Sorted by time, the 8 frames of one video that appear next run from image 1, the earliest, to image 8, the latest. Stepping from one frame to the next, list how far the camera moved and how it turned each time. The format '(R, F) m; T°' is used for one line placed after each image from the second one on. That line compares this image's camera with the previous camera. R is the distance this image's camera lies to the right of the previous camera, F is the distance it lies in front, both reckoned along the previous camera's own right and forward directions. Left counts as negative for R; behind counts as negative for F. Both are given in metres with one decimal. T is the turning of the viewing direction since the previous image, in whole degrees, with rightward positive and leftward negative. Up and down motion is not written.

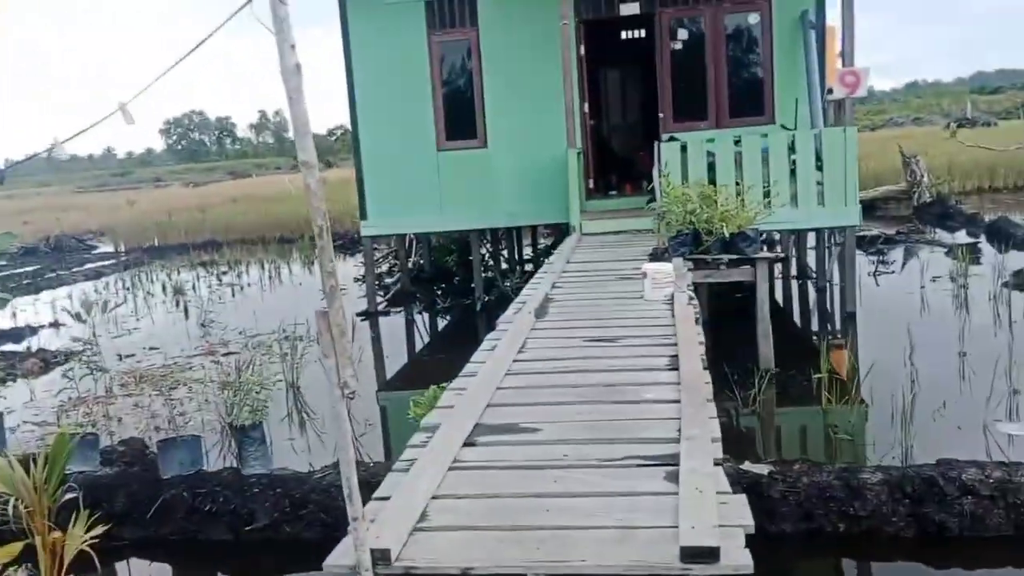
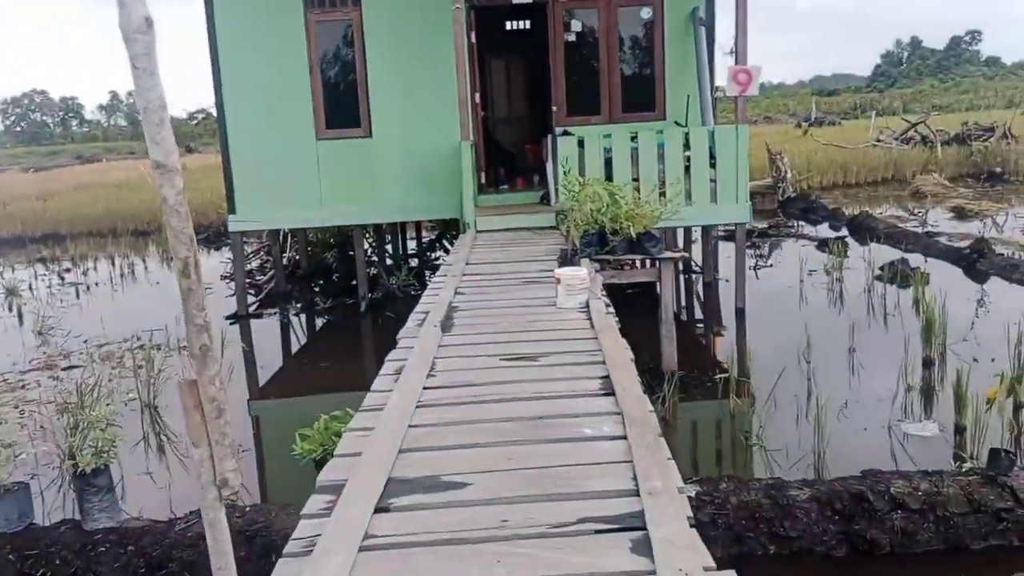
(-0.1, +0.6) m; +8°
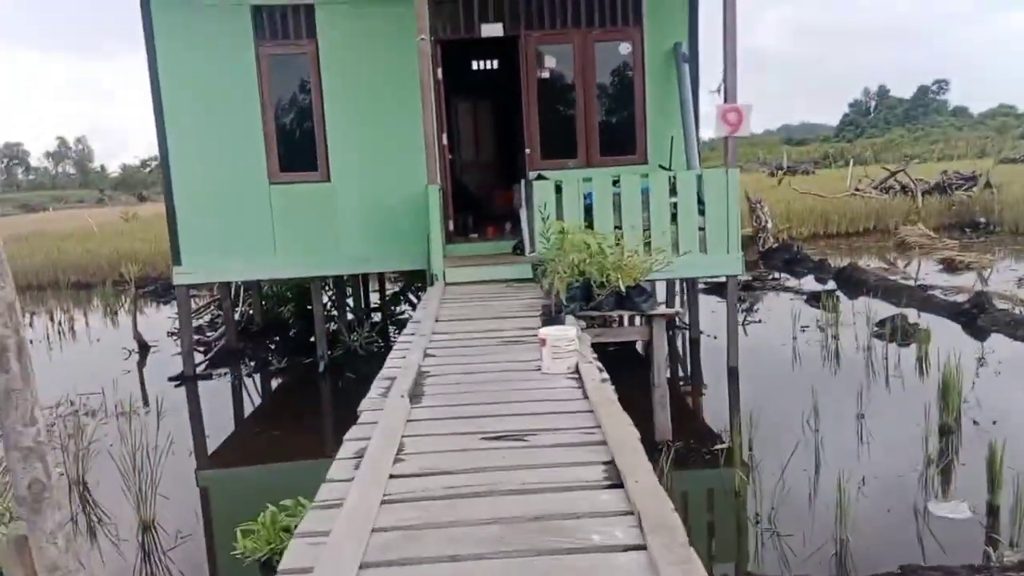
(-0.1, +0.6) m; +2°
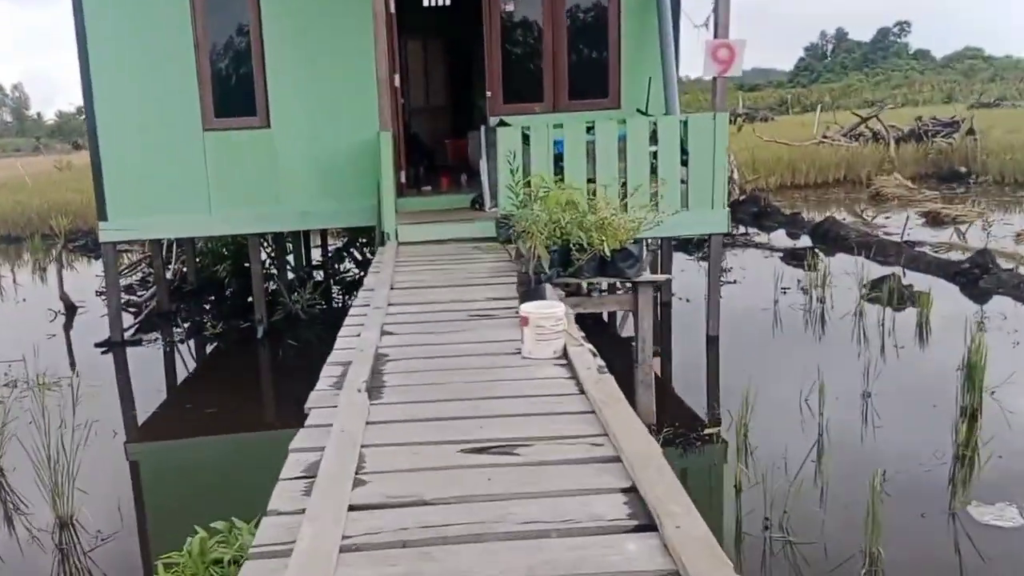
(-0.1, +0.7) m; +3°
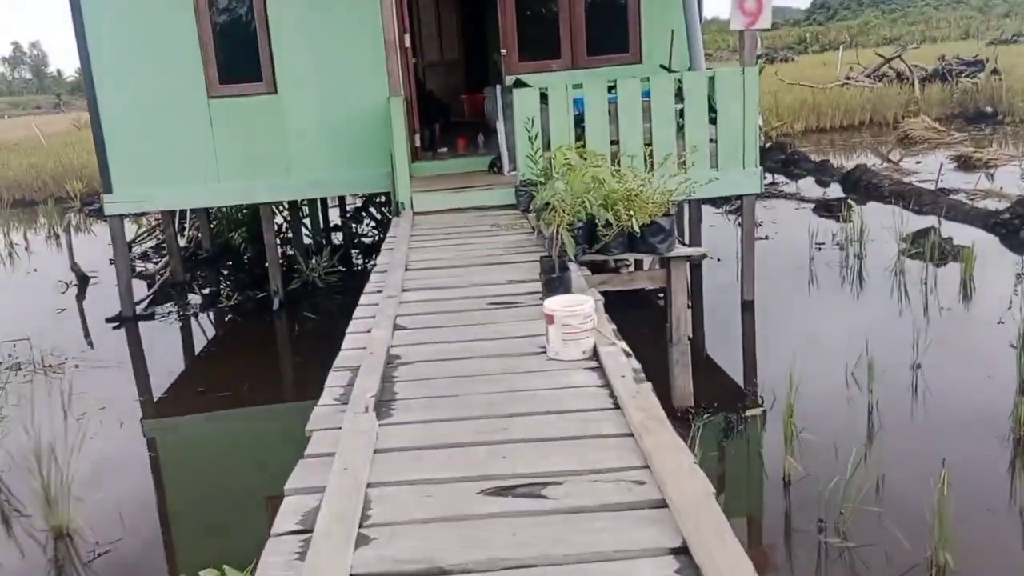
(0.0, +0.3) m; -1°
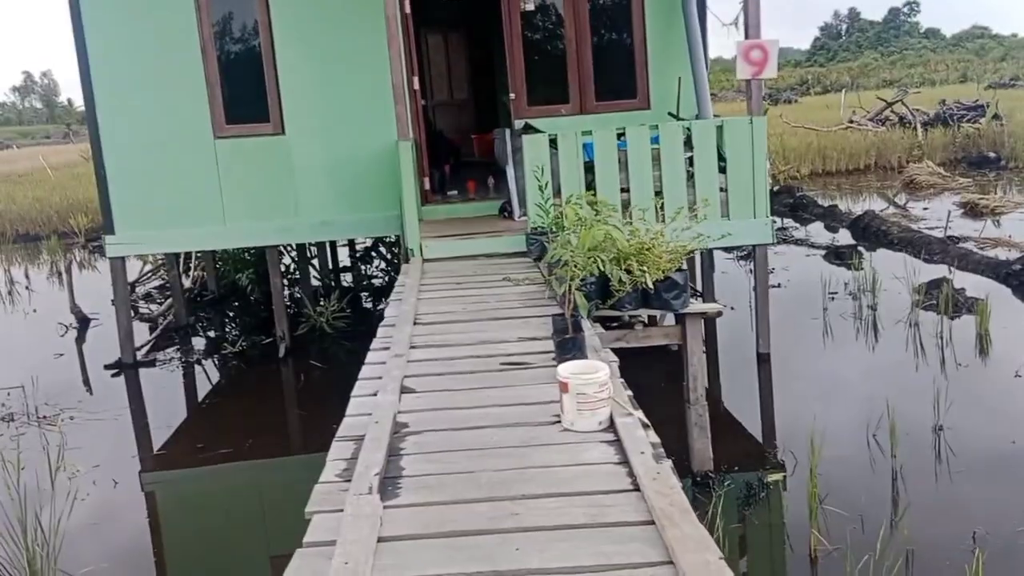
(0.0, +0.1) m; 0°
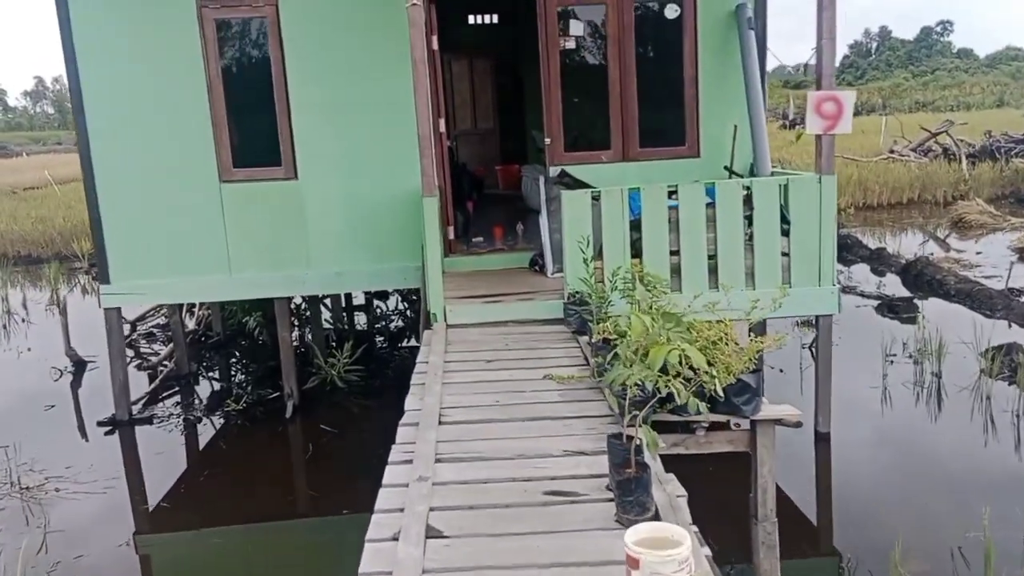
(-0.1, +0.6) m; -1°
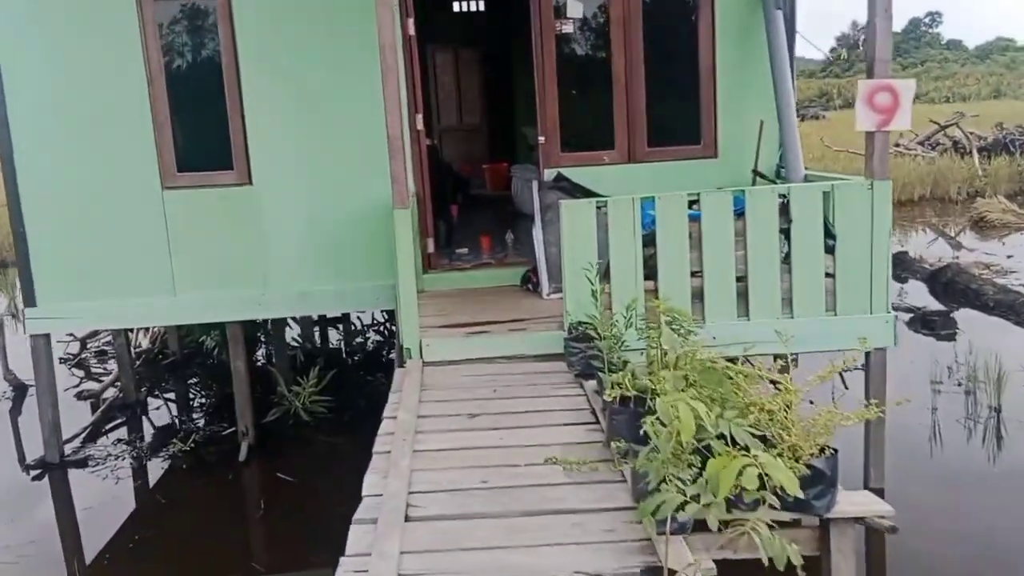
(0.0, +0.9) m; +1°
